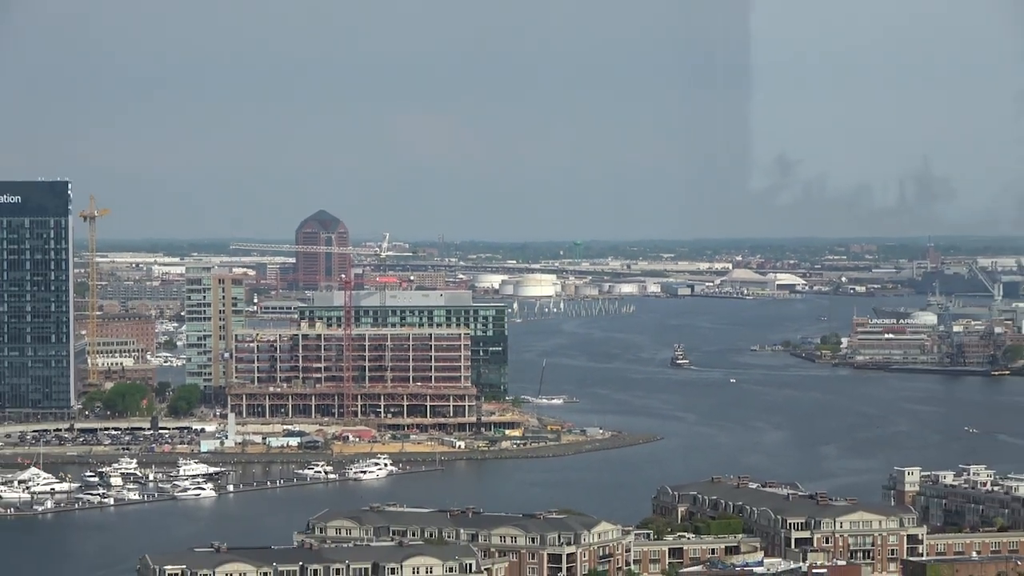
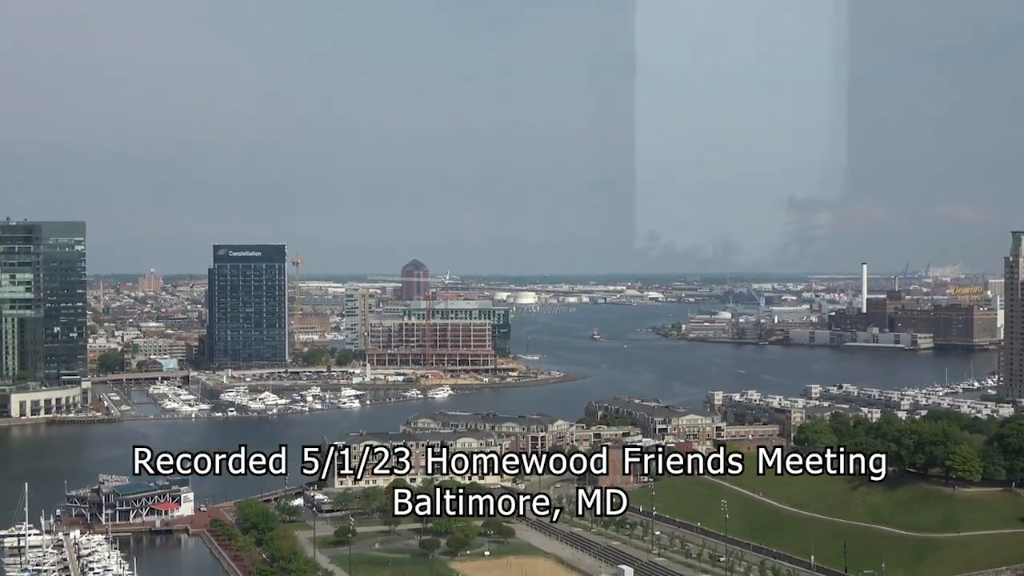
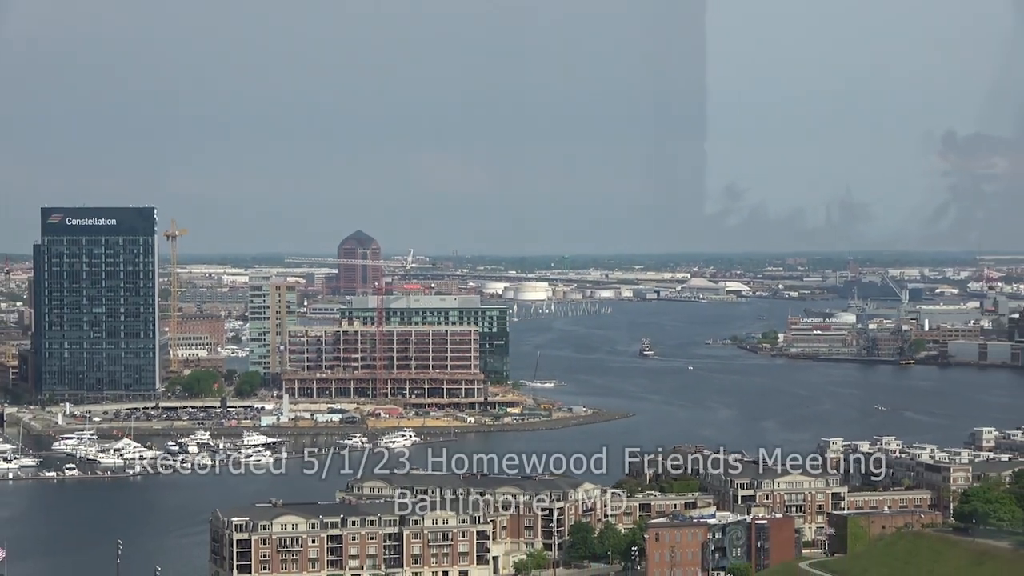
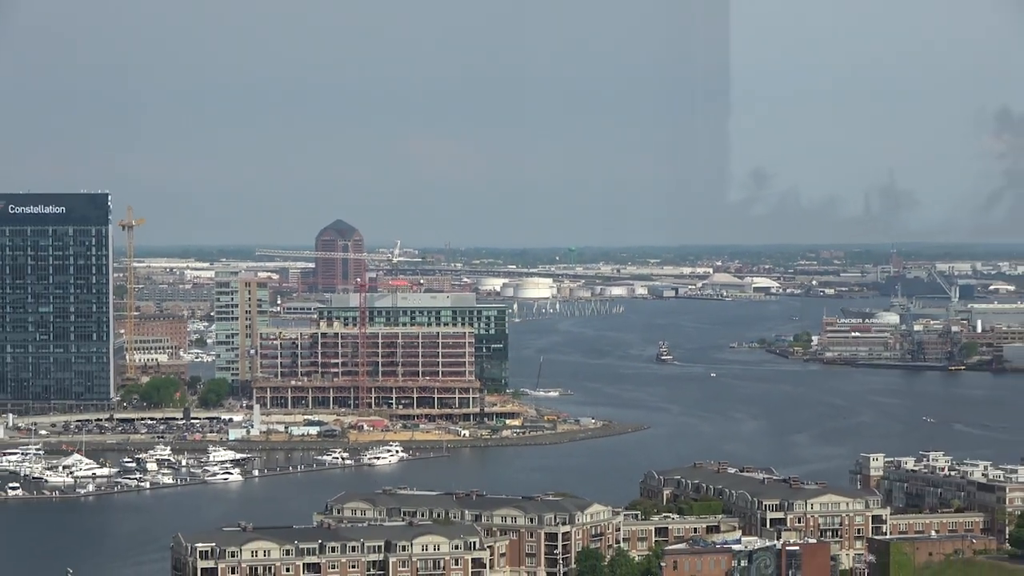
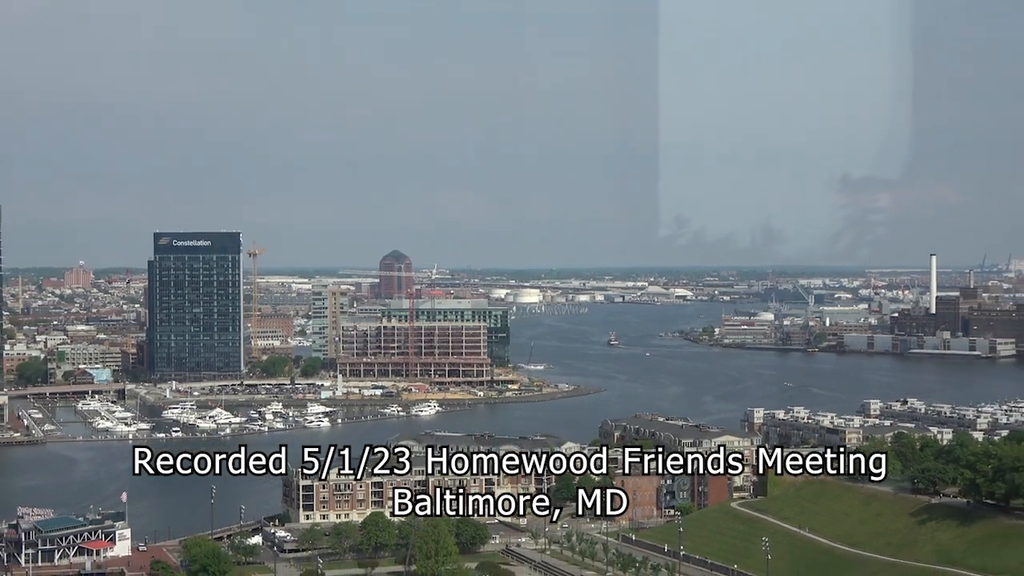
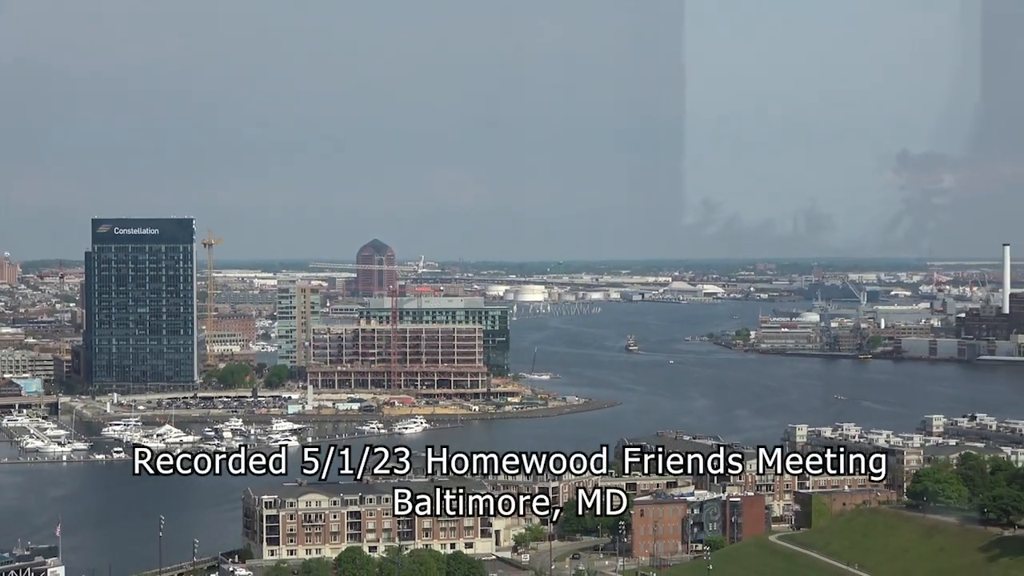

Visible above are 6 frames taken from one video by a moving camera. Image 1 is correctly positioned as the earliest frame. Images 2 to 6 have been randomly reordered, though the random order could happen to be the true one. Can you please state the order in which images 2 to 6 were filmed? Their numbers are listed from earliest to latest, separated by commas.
4, 3, 6, 5, 2
